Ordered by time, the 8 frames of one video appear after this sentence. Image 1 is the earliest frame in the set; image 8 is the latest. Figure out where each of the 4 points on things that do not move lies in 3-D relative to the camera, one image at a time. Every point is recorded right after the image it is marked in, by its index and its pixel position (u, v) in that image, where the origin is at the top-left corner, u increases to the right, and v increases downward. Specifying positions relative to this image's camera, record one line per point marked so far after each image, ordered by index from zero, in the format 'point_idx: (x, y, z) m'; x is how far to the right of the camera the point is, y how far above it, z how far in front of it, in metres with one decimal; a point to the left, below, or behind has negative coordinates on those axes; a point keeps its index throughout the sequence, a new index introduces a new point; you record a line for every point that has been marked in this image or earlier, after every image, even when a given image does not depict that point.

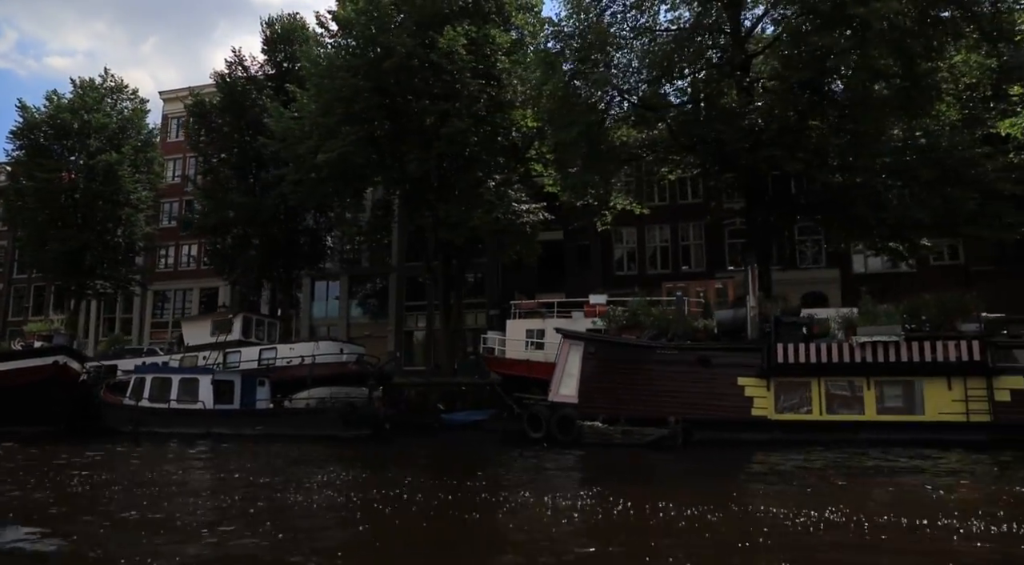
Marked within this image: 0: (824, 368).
0: (+5.4, -1.5, +12.4) m
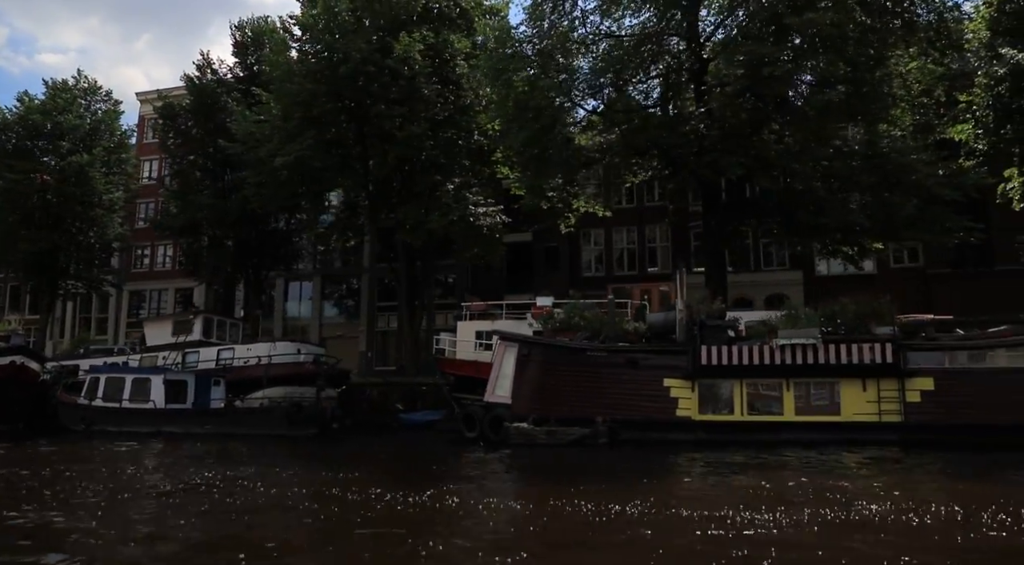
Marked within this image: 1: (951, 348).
0: (+4.1, -1.6, +12.8) m
1: (+7.5, -1.1, +12.2) m
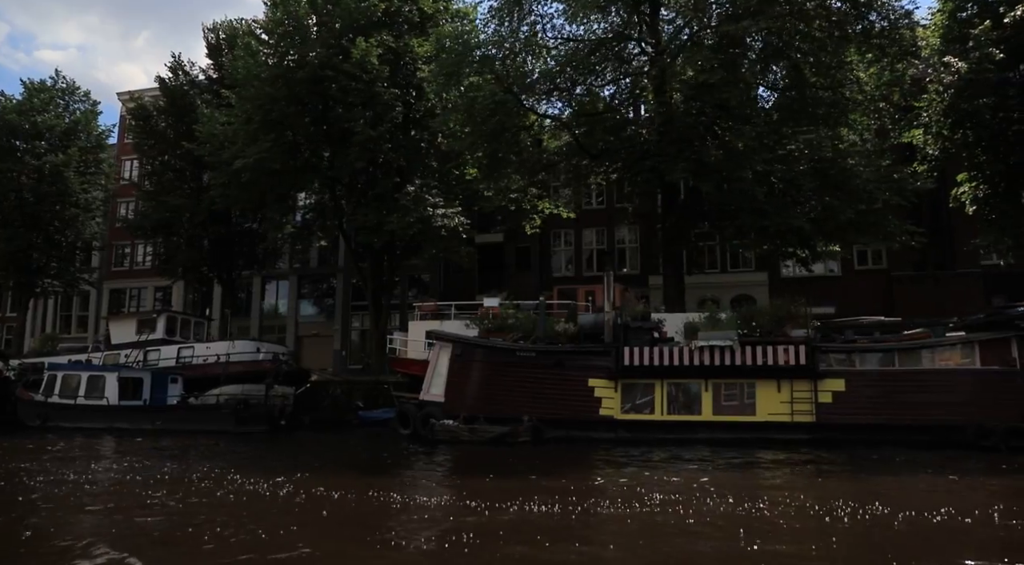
0: (+2.8, -1.6, +13.2) m
1: (+6.1, -1.2, +12.6) m
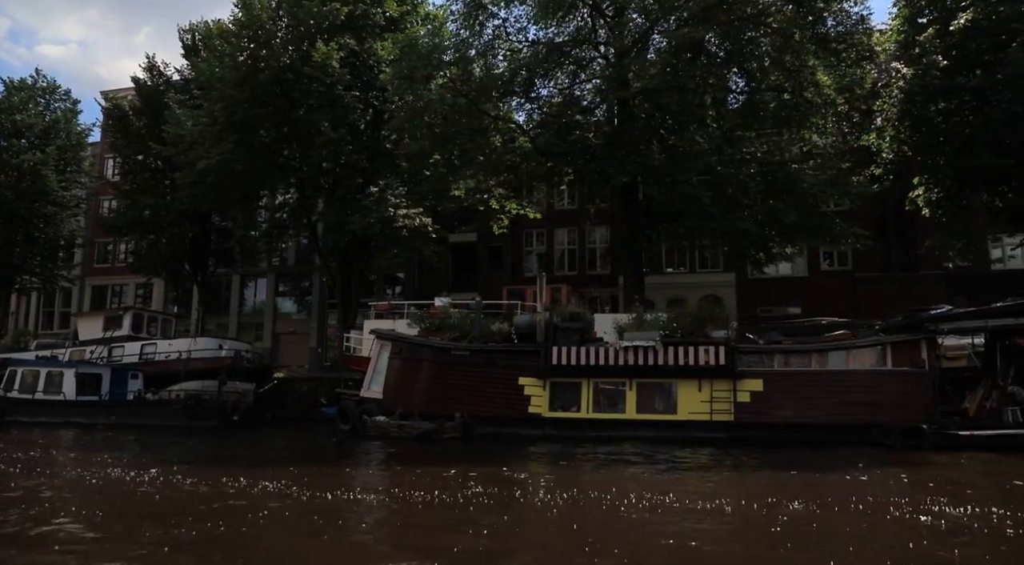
0: (+1.5, -1.6, +13.7) m
1: (+4.8, -1.2, +13.0) m
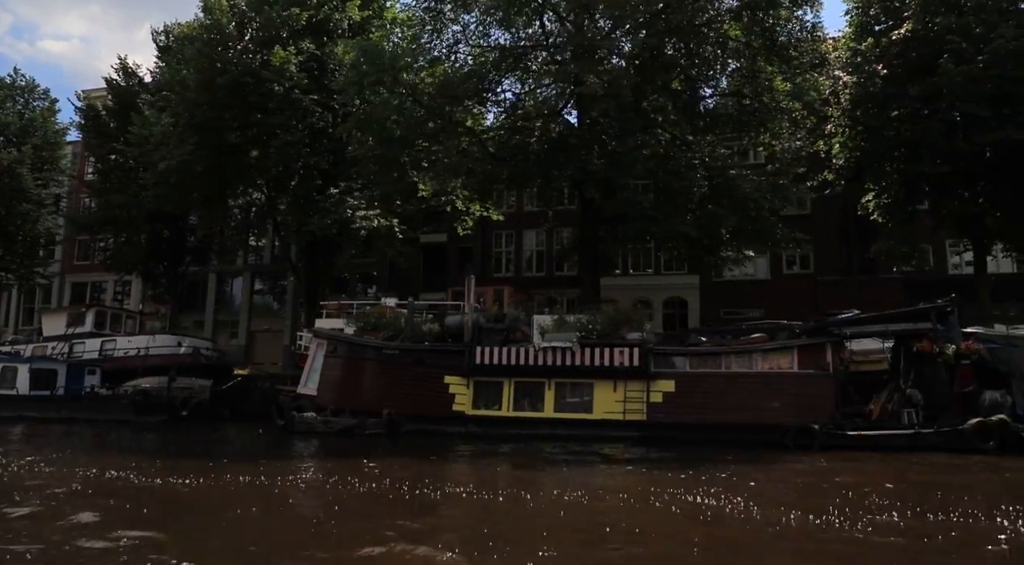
0: (0.0, -1.7, +14.1) m
1: (+3.4, -1.3, +13.4) m
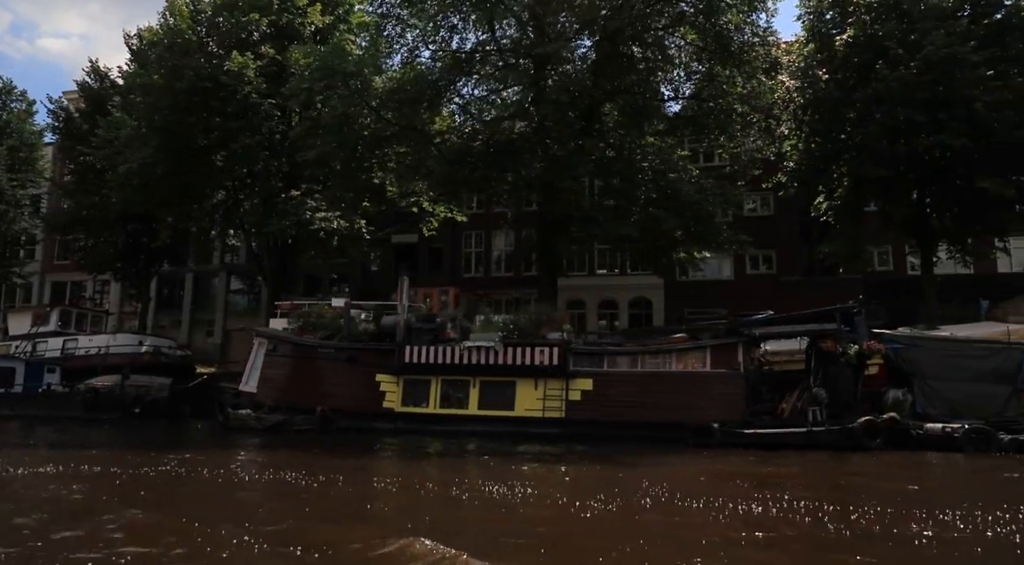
0: (-1.4, -1.7, +14.6) m
1: (+1.9, -1.3, +13.9) m
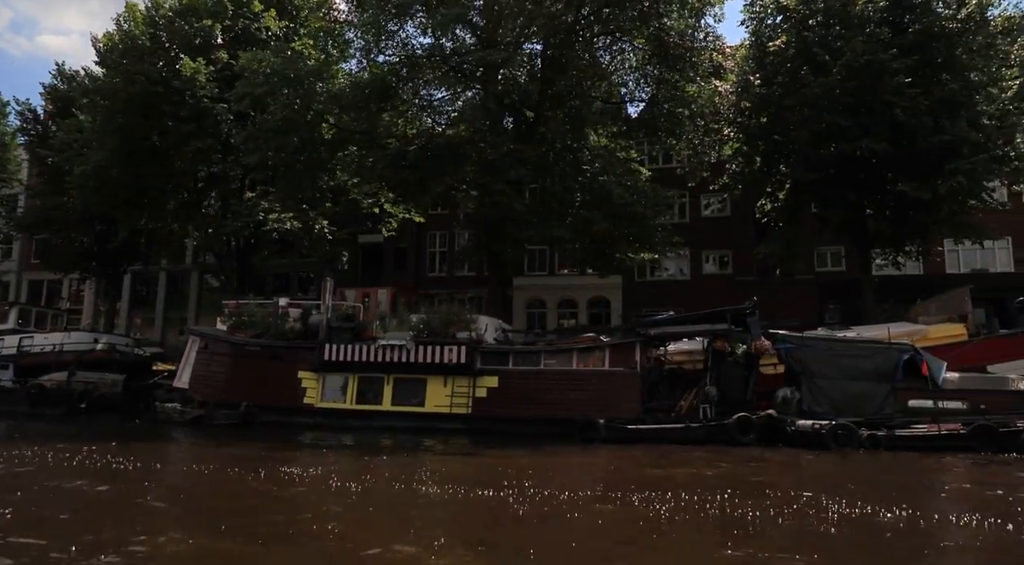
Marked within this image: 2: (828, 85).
0: (-3.2, -1.8, +15.2) m
1: (+0.1, -1.4, +14.5) m
2: (+8.7, +5.4, +19.8) m
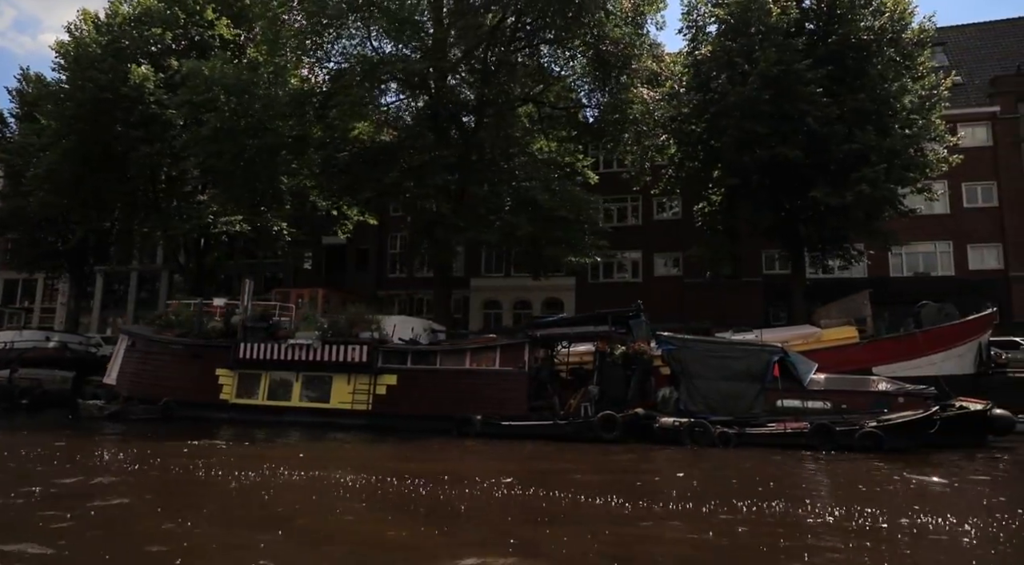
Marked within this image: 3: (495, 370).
0: (-5.3, -1.8, +15.9) m
1: (-2.0, -1.4, +15.1) m
2: (+6.6, +5.3, +20.4) m
3: (-0.3, -1.8, +14.7) m
